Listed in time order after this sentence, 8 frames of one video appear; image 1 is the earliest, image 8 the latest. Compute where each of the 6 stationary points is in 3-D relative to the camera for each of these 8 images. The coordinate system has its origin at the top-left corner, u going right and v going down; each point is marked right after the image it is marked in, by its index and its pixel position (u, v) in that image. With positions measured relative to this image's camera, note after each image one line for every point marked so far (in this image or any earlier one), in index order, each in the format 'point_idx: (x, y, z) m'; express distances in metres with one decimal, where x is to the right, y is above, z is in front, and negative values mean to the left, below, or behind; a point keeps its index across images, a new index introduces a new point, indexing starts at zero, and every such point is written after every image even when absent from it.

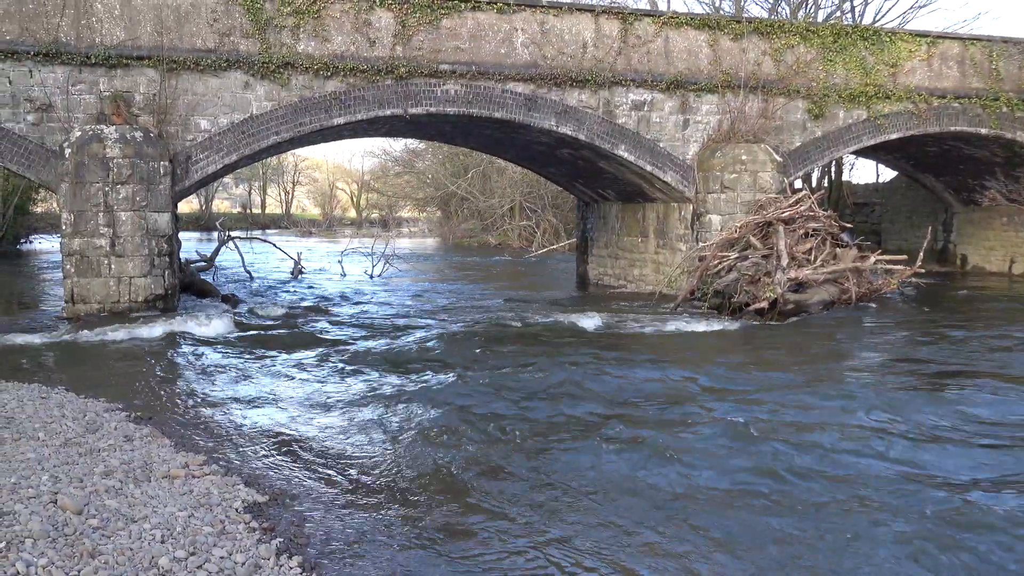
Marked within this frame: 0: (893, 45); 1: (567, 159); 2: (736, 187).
0: (+6.0, +3.9, +13.6) m
1: (+0.9, +2.1, +14.1) m
2: (+3.4, +1.5, +12.8) m
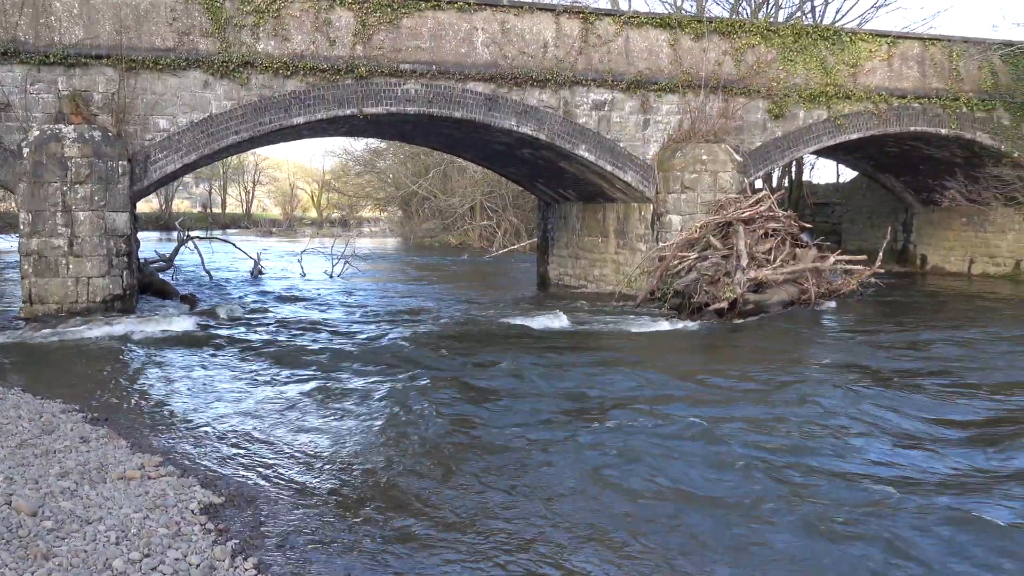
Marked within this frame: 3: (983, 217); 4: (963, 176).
0: (+5.4, +3.9, +13.6) m
1: (+0.3, +2.1, +14.0) m
2: (+2.7, +1.5, +12.7) m
3: (+9.2, +1.3, +16.8) m
4: (+8.5, +2.1, +16.3) m
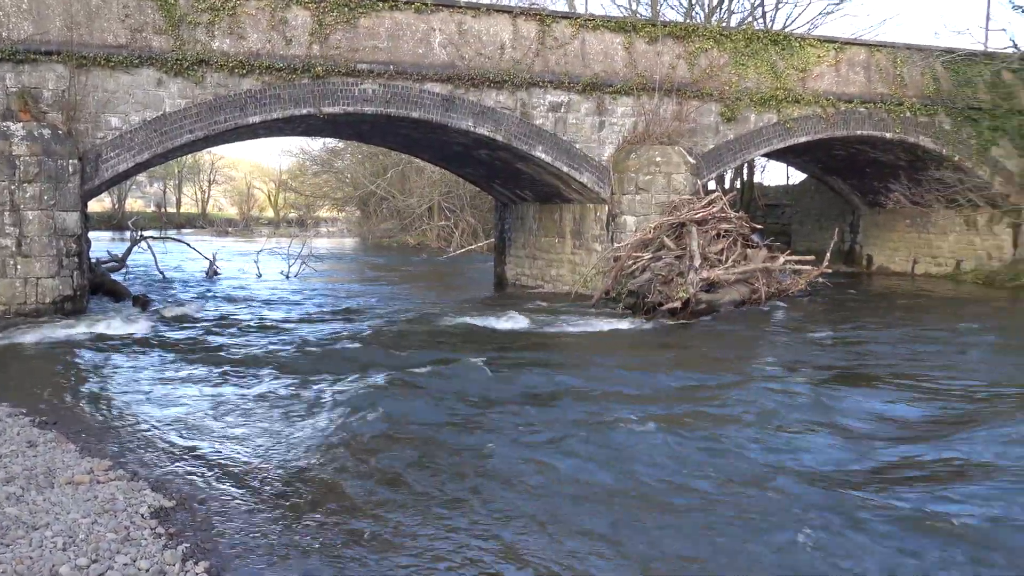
0: (+4.7, +3.9, +13.9) m
1: (-0.4, +2.1, +14.1) m
2: (+2.1, +1.5, +12.9) m
3: (+8.4, +1.4, +17.3) m
4: (+7.7, +2.1, +16.7) m
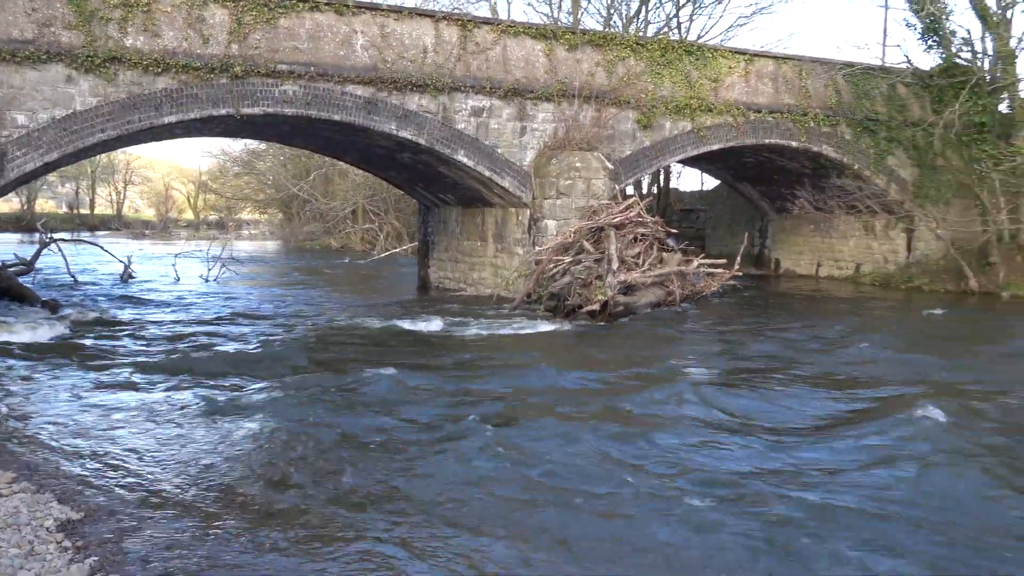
0: (+3.4, +3.8, +14.4) m
1: (-1.7, +2.1, +14.1) m
2: (+0.9, +1.5, +13.2) m
3: (+6.8, +1.4, +18.1) m
4: (+6.2, +2.1, +17.5) m
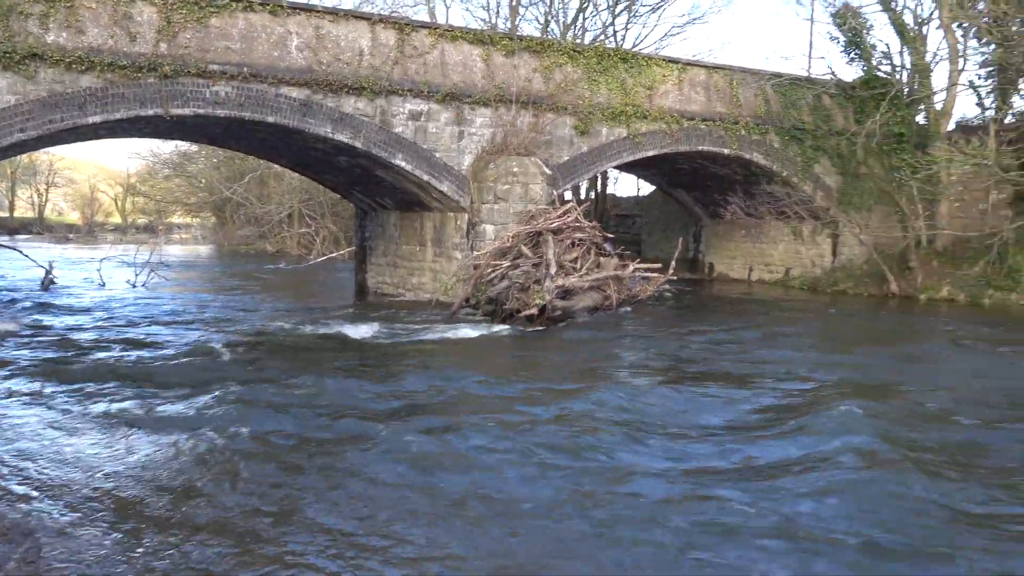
0: (+2.3, +3.8, +14.7) m
1: (-2.8, +2.0, +14.0) m
2: (-0.1, +1.4, +13.3) m
3: (+5.4, +1.3, +18.7) m
4: (+4.8, +2.0, +18.0) m
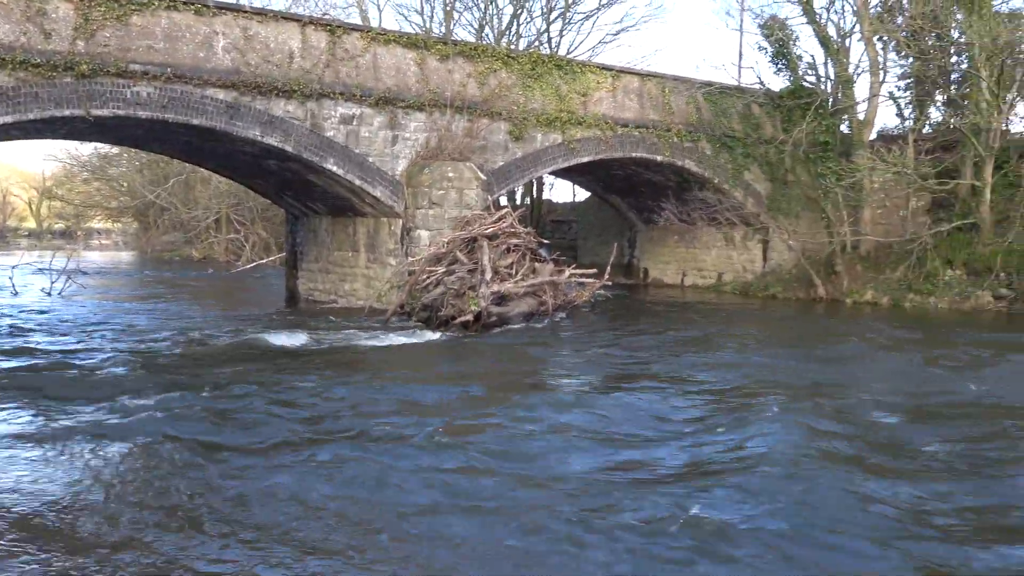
0: (+1.2, +3.7, +14.8) m
1: (-3.8, +1.9, +13.6) m
2: (-1.1, +1.3, +13.1) m
3: (+3.9, +1.2, +18.9) m
4: (+3.4, +1.9, +18.3) m
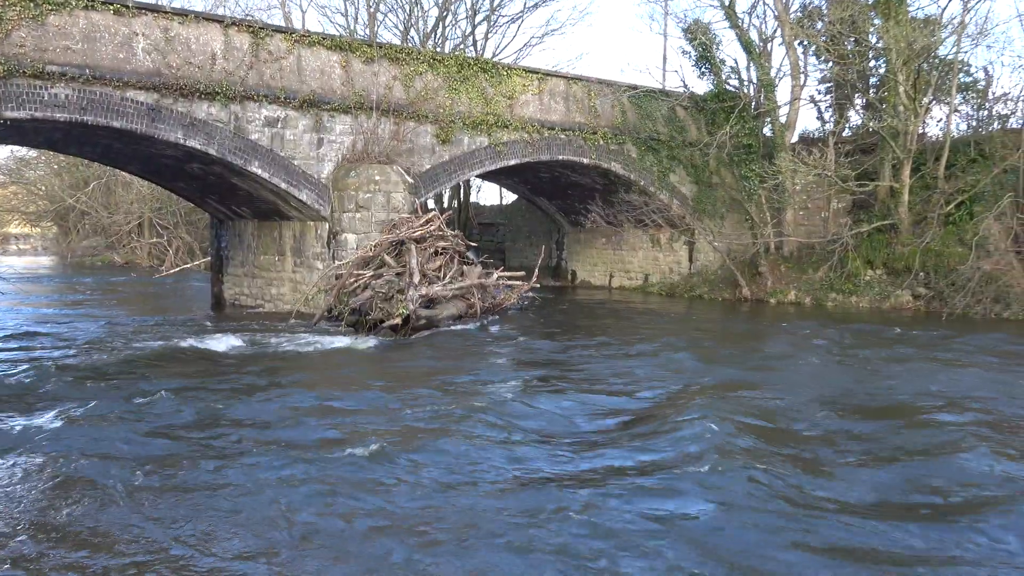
0: (0.0, +3.7, +14.8) m
1: (-4.9, +1.8, +13.4) m
2: (-2.2, +1.2, +13.1) m
3: (+2.5, +1.2, +19.1) m
4: (+2.1, +1.9, +18.4) m
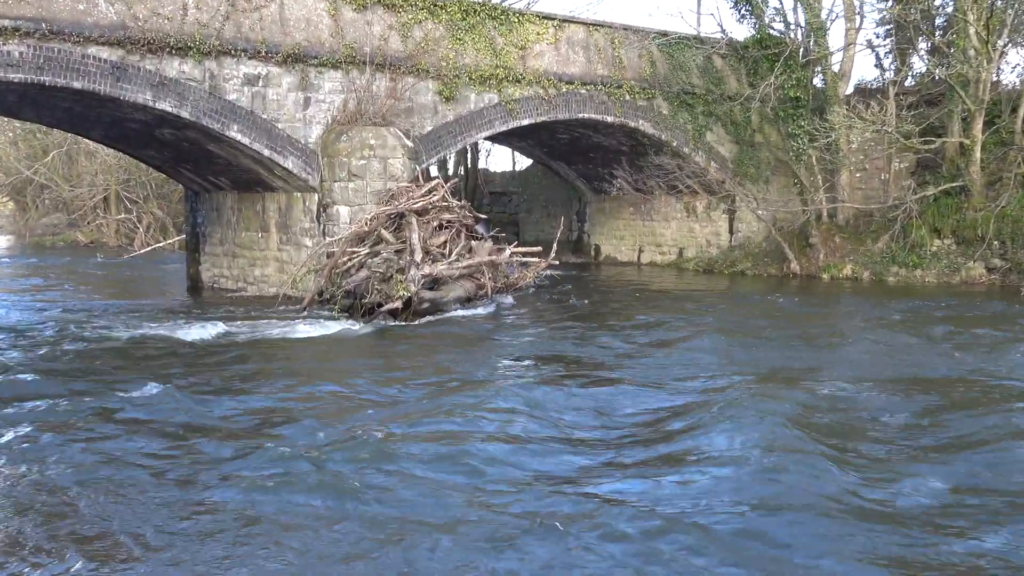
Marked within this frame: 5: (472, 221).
0: (+0.2, +4.0, +13.2) m
1: (-4.8, +2.1, +11.9) m
2: (-2.0, +1.5, +11.5) m
3: (+2.9, +1.6, +17.4) m
4: (+2.4, +2.3, +16.7) m
5: (-0.5, +0.9, +11.8) m
